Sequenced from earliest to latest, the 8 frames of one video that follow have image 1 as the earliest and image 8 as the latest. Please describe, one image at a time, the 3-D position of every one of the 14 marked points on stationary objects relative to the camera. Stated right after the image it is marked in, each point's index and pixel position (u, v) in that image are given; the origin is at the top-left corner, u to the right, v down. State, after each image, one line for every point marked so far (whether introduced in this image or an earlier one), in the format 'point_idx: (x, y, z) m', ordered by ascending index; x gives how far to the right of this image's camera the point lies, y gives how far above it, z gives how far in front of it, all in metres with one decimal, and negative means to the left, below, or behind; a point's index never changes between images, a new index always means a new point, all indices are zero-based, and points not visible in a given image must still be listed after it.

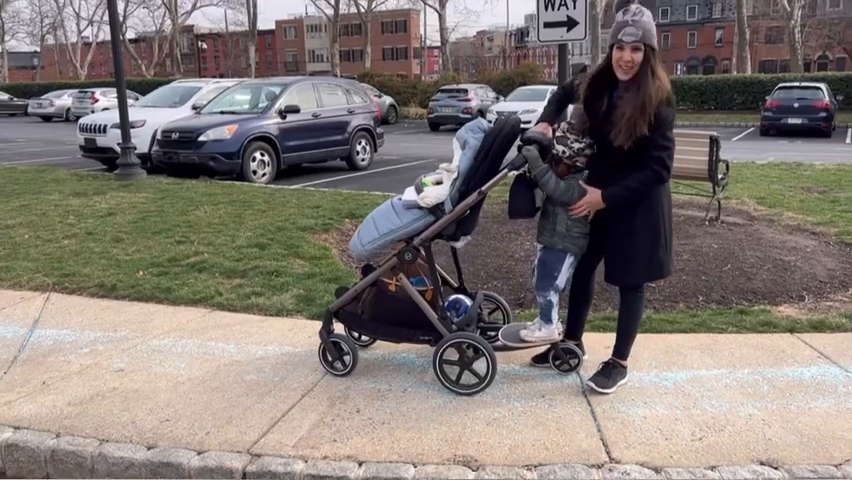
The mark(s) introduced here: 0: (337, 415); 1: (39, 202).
0: (-0.5, -0.9, +3.5) m
1: (-5.4, +0.5, +9.8) m
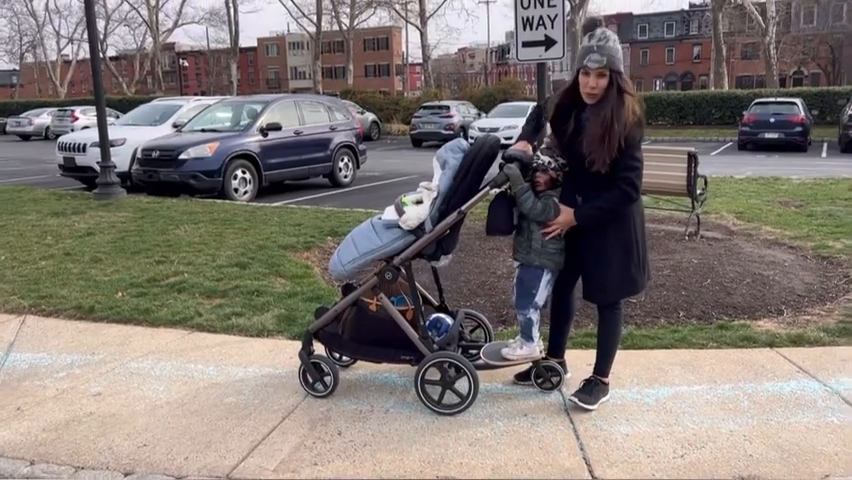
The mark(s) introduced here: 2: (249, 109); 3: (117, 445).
0: (-0.5, -1.0, +3.5) m
1: (-5.6, +0.2, +9.6) m
2: (-3.6, +2.6, +14.1) m
3: (-1.6, -1.0, +3.5) m
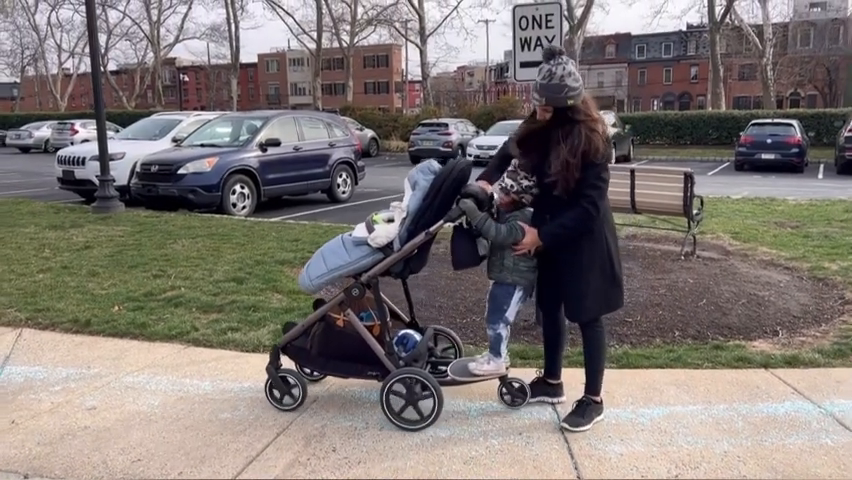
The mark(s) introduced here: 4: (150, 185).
0: (-0.6, -1.1, +3.5) m
1: (-5.7, +0.1, +9.6) m
2: (-3.6, +2.3, +14.2) m
3: (-1.6, -1.1, +3.5) m
4: (-5.2, +1.0, +13.1) m
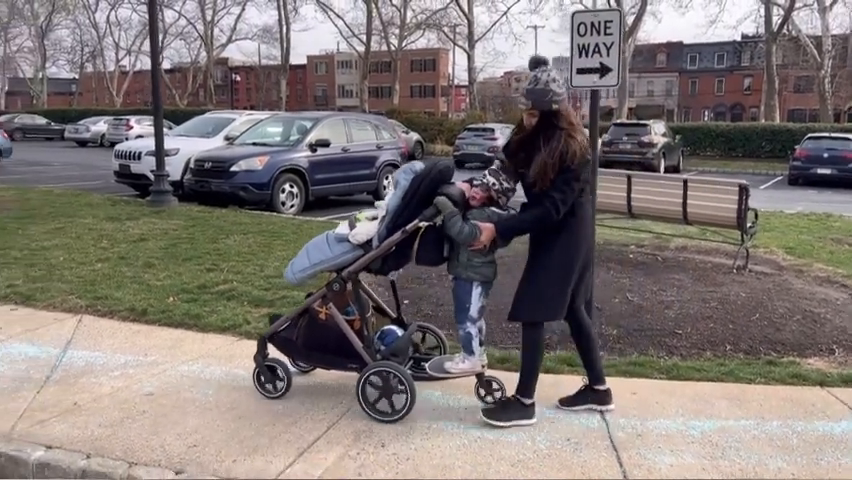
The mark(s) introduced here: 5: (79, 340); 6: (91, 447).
0: (-0.3, -1.1, +3.6) m
1: (-5.0, +0.2, +10.0) m
2: (-2.6, +2.4, +14.4) m
3: (-1.3, -1.1, +3.6) m
4: (-4.3, +1.1, +13.4) m
5: (-2.7, -0.8, +5.4) m
6: (-1.7, -1.1, +3.6) m
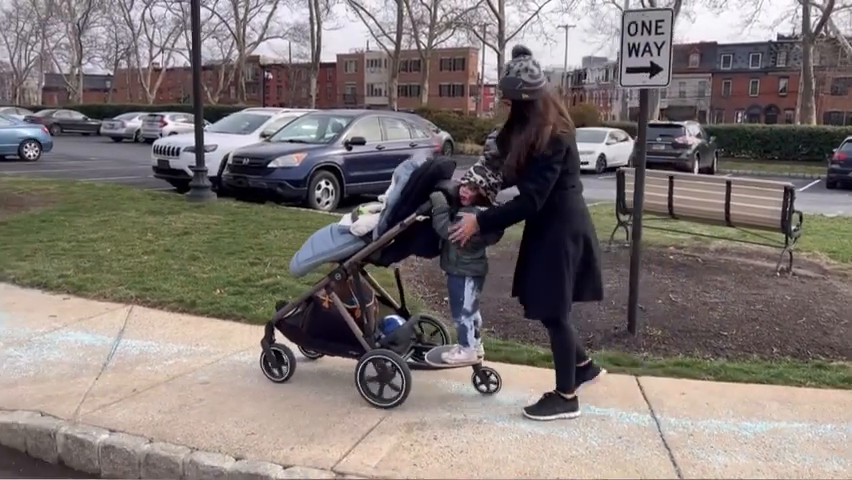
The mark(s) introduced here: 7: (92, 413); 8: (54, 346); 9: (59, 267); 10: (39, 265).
0: (-0.1, -1.0, +3.6) m
1: (-4.5, +0.3, +10.2) m
2: (-1.9, +2.4, +14.5) m
3: (-1.1, -1.0, +3.7) m
4: (-3.6, +1.2, +13.6) m
5: (-2.3, -0.7, +5.6) m
6: (-1.4, -1.0, +3.7) m
7: (-1.9, -1.0, +3.9) m
8: (-2.8, -0.8, +5.3) m
9: (-3.9, -0.3, +7.4) m
10: (-4.2, -0.3, +7.5) m
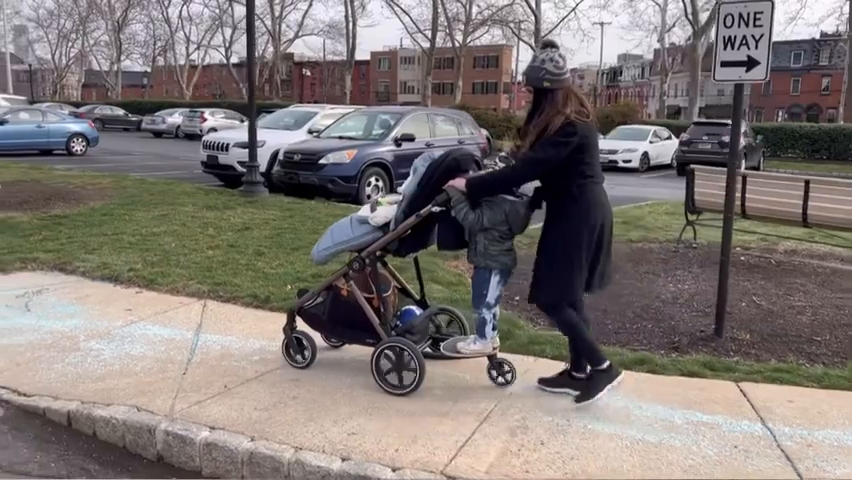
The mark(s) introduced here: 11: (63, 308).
0: (+0.5, -1.0, +3.5) m
1: (-3.7, +0.4, +10.3) m
2: (-0.9, +2.5, +14.5) m
3: (-0.5, -1.0, +3.6) m
4: (-2.6, +1.3, +13.6) m
5: (-1.7, -0.7, +5.6) m
6: (-0.9, -1.0, +3.6) m
7: (-1.3, -0.9, +3.9) m
8: (-2.2, -0.8, +5.3) m
9: (-3.2, -0.2, +7.5) m
10: (-3.4, -0.2, +7.6) m
11: (-3.2, -0.6, +6.1) m
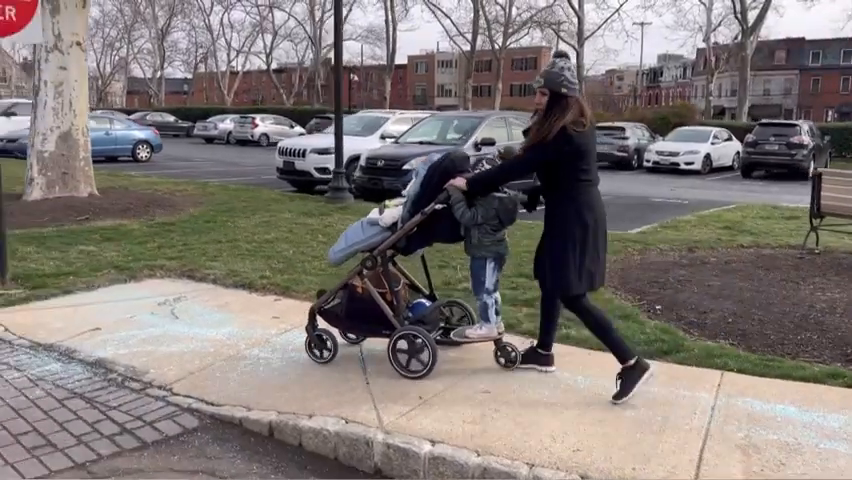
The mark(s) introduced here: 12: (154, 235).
0: (+1.6, -1.1, +3.4) m
1: (-2.2, +0.3, +10.4) m
2: (+0.8, +2.4, +14.4) m
3: (+0.6, -1.0, +3.6) m
4: (-1.0, +1.2, +13.6) m
5: (-0.5, -0.7, +5.5) m
6: (+0.2, -1.0, +3.6) m
7: (-0.2, -1.0, +3.8) m
8: (-1.0, -0.8, +5.3) m
9: (-1.9, -0.3, +7.5) m
10: (-2.1, -0.3, +7.6) m
11: (-1.9, -0.7, +6.2) m
12: (-3.6, +0.1, +9.2) m
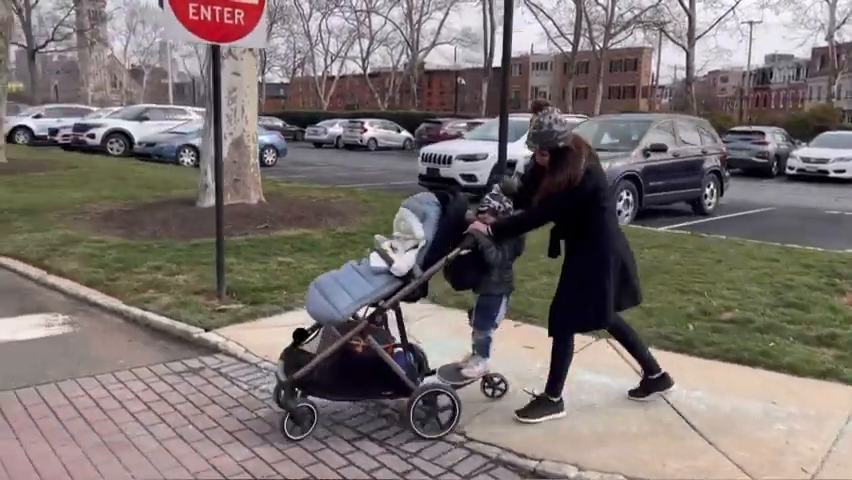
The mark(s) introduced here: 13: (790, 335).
0: (+3.4, -1.3, +2.5) m
1: (+0.5, +0.1, +9.8) m
2: (+4.0, +2.1, +13.5) m
3: (+2.4, -1.2, +2.8) m
4: (+2.1, +1.0, +12.9) m
5: (+1.6, -0.9, +4.9) m
6: (+2.1, -1.2, +2.8) m
7: (+1.7, -1.2, +3.1) m
8: (+1.0, -1.0, +4.7) m
9: (+0.4, -0.5, +7.0) m
10: (+0.2, -0.4, +7.1) m
11: (+0.2, -0.8, +5.7) m
12: (-1.0, -0.1, +8.9) m
13: (+2.8, -0.7, +5.4) m
